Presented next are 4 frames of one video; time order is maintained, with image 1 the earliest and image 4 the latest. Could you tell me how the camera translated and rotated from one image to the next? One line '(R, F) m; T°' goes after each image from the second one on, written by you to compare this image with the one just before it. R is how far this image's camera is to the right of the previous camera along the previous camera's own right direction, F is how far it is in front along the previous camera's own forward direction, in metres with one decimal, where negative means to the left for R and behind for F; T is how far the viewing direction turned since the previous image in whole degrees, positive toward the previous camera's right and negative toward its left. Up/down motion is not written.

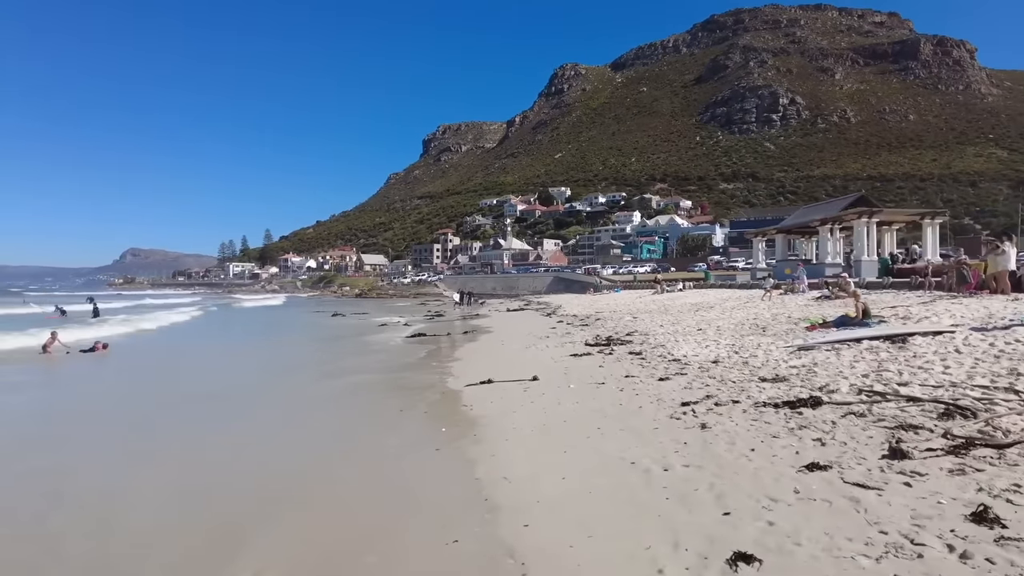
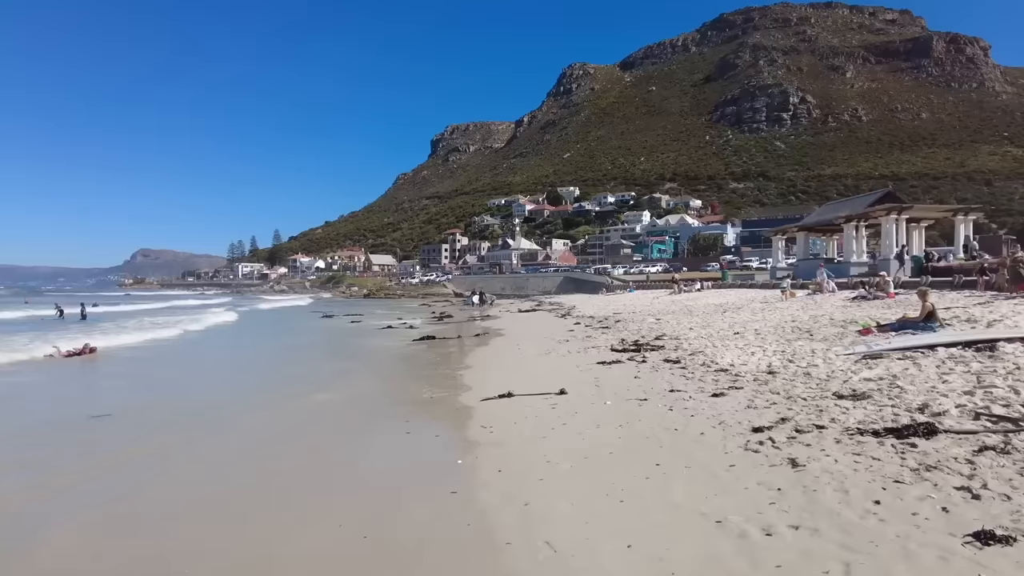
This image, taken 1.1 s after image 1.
(-0.2, +1.1) m; -1°
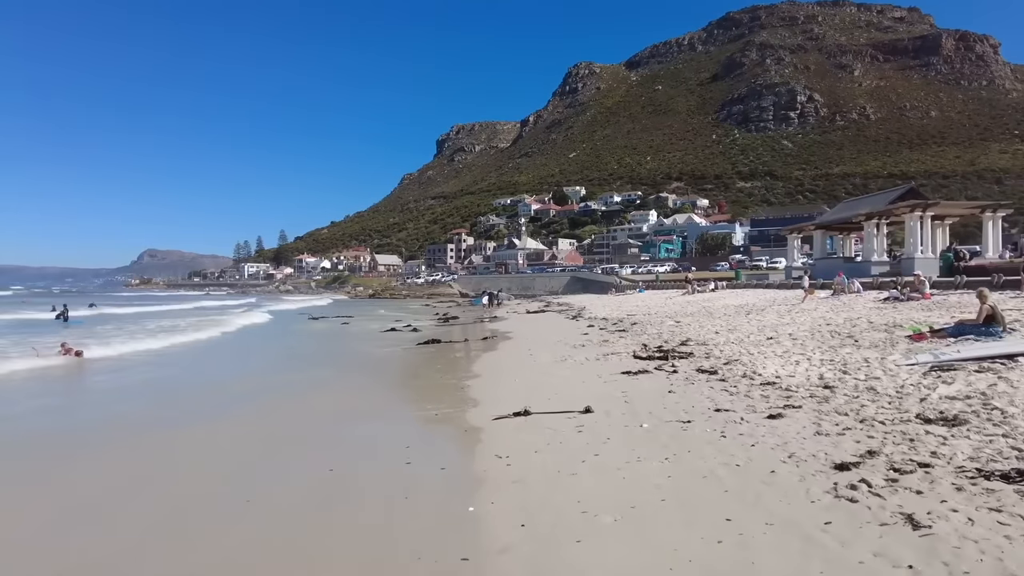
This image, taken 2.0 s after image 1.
(-0.1, +1.0) m; -1°
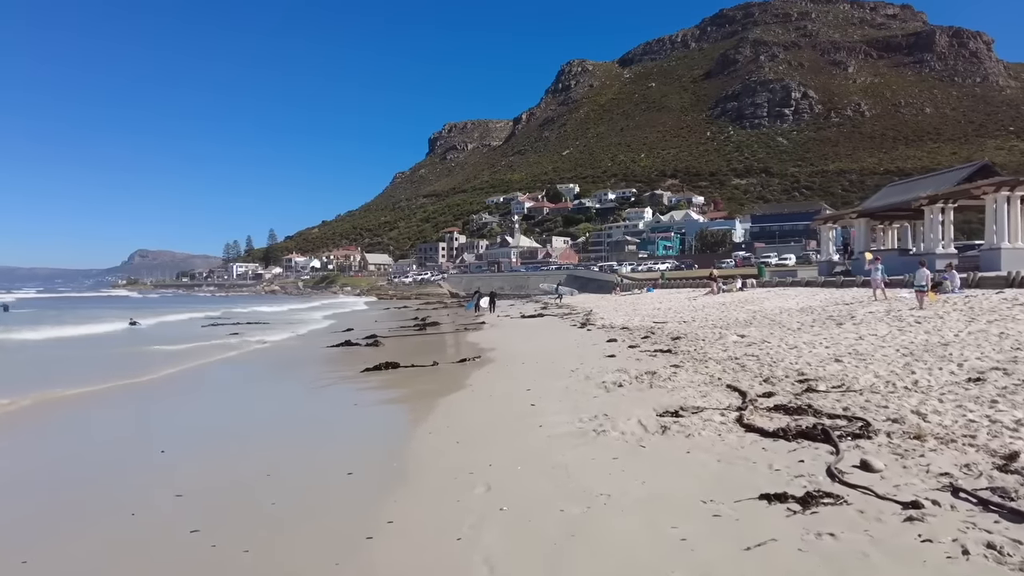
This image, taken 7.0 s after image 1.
(+0.1, +5.5) m; +1°
